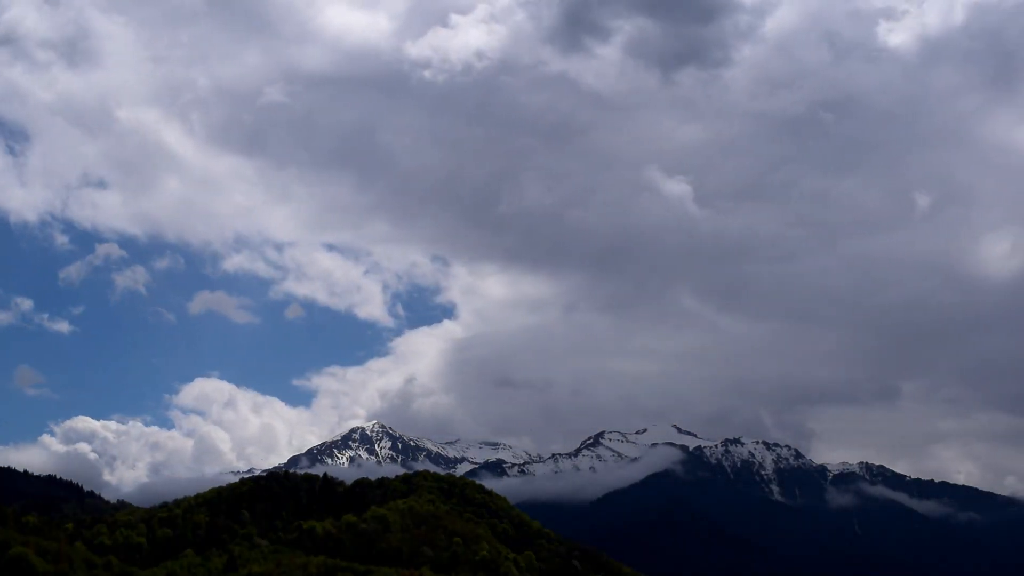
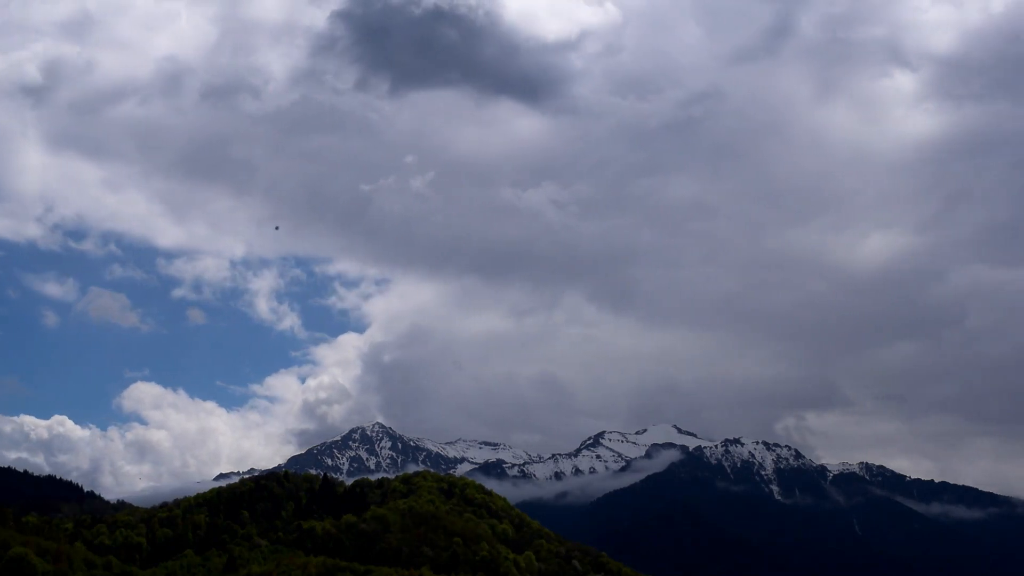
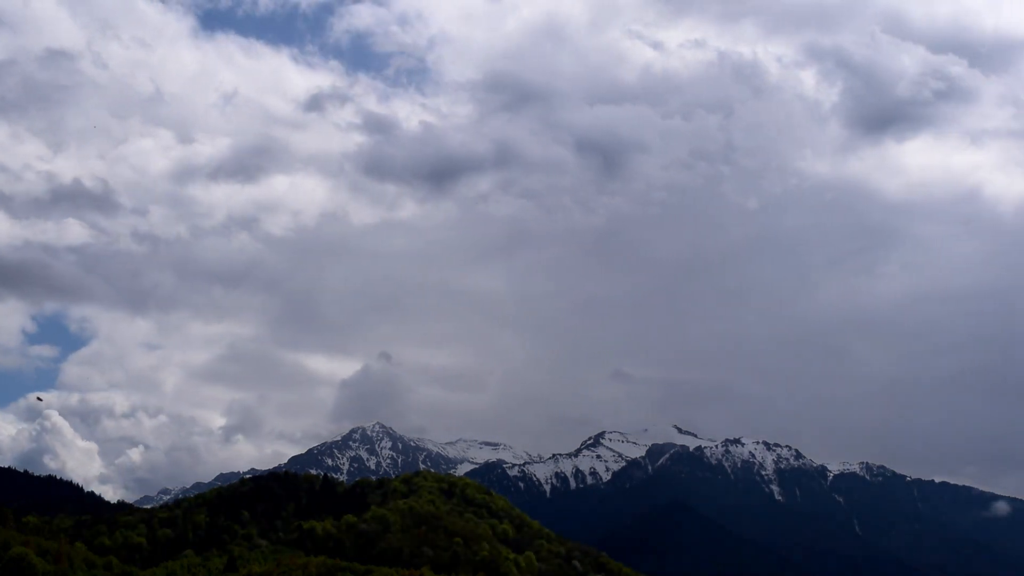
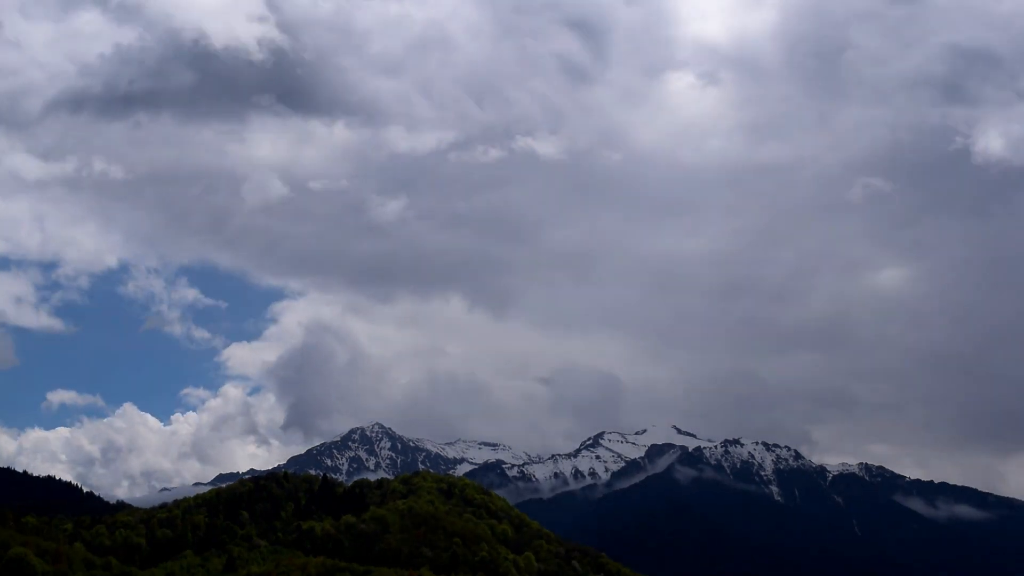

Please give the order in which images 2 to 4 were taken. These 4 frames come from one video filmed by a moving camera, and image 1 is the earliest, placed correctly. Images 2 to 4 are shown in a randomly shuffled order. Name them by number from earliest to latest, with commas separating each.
2, 4, 3
